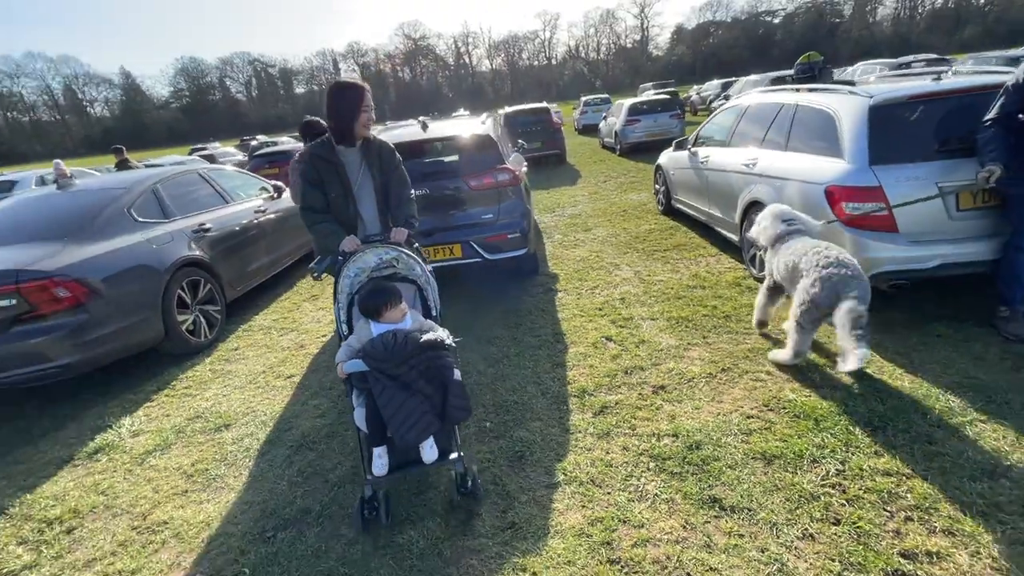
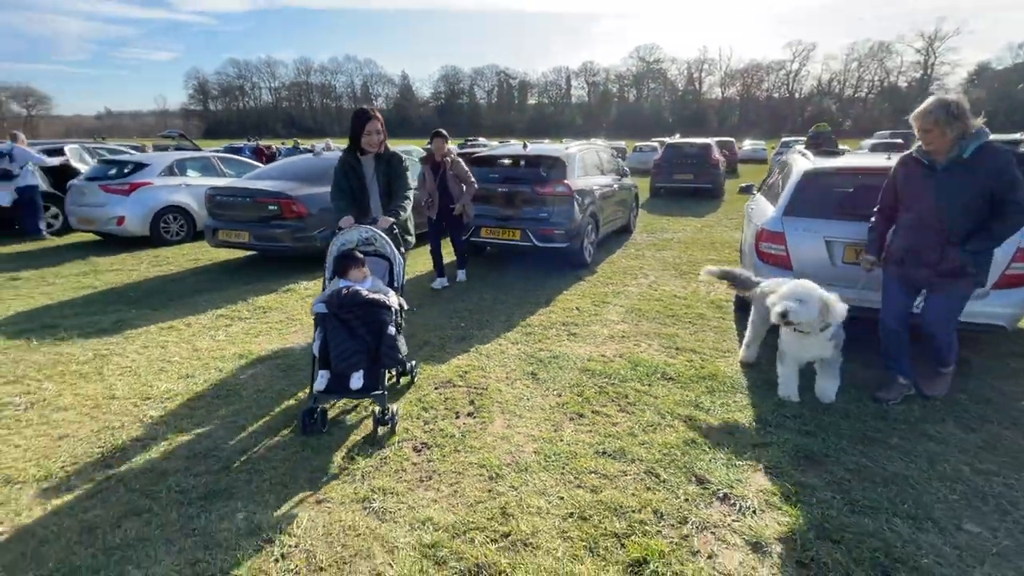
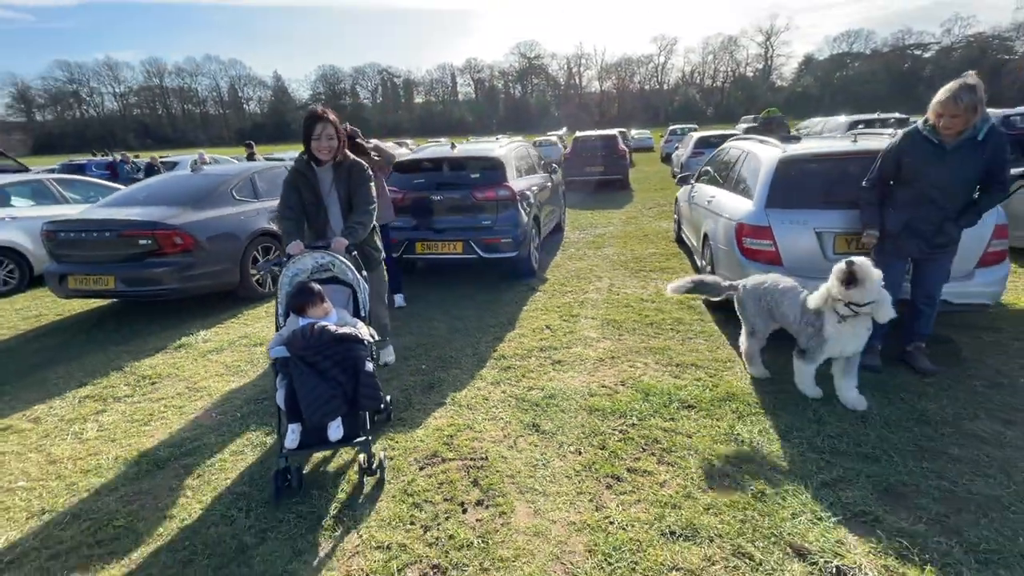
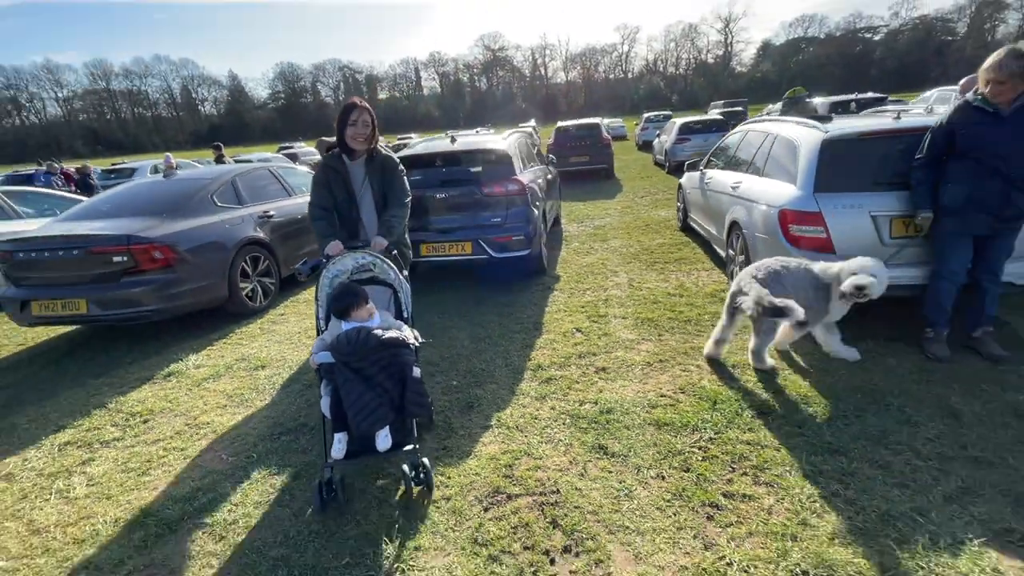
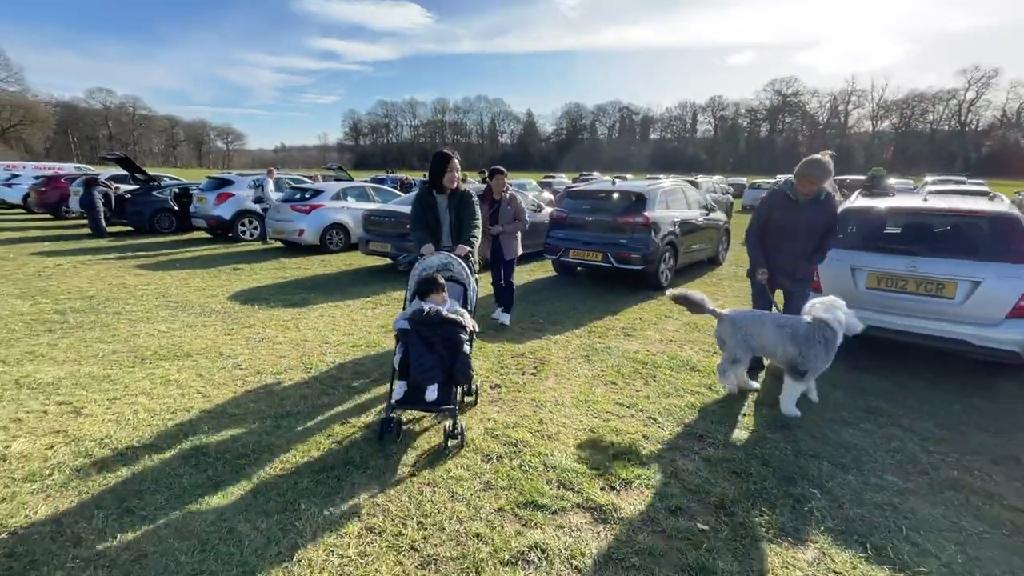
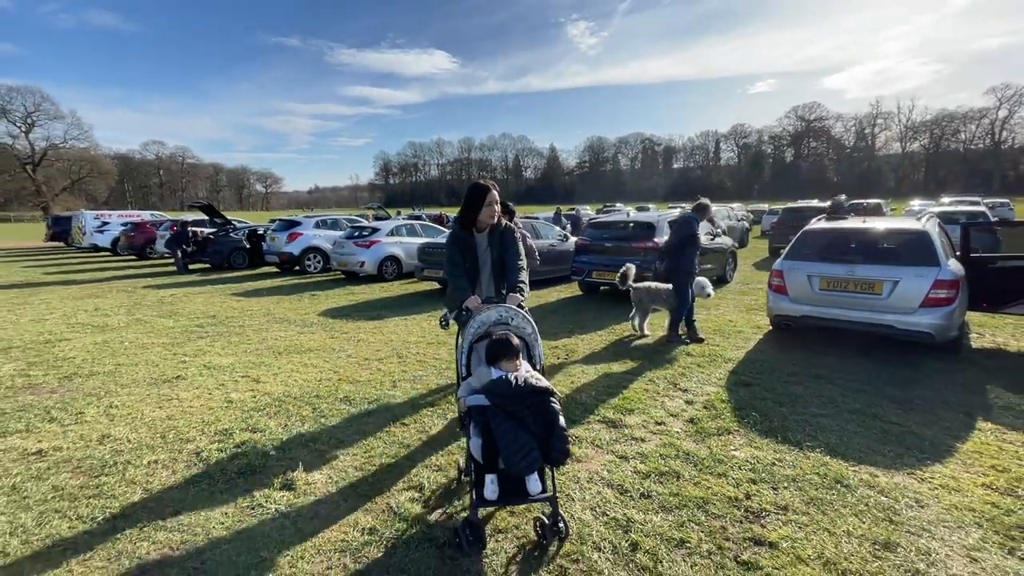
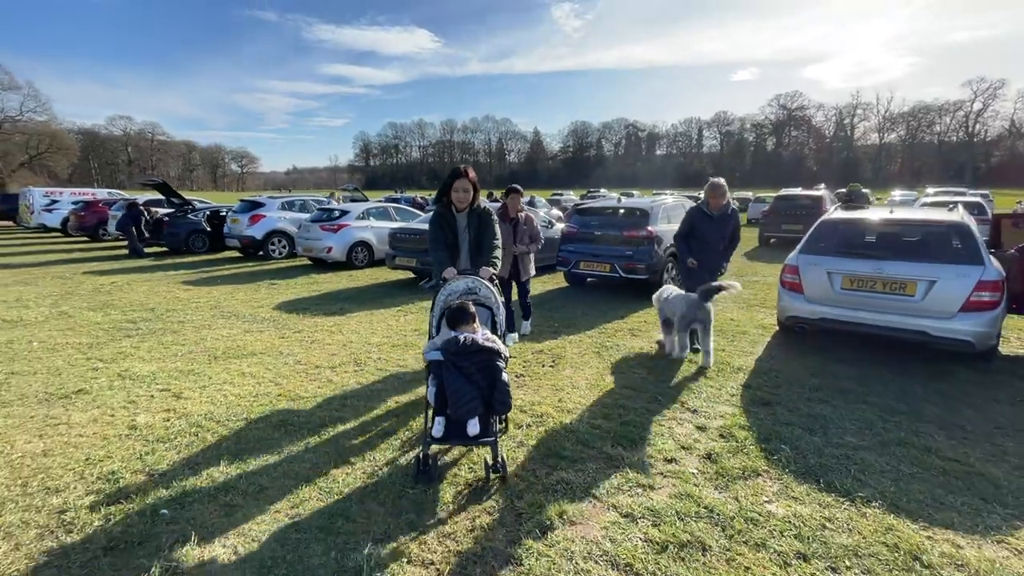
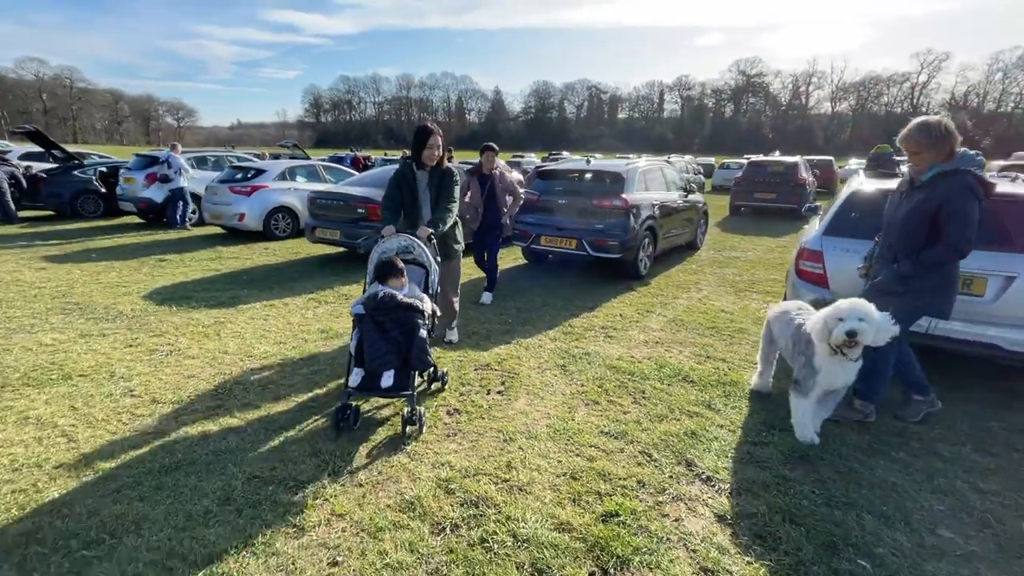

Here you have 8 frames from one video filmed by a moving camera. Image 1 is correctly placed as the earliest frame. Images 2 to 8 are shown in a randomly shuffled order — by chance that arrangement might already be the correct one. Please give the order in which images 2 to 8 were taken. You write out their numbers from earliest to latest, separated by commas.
4, 3, 2, 8, 5, 7, 6
